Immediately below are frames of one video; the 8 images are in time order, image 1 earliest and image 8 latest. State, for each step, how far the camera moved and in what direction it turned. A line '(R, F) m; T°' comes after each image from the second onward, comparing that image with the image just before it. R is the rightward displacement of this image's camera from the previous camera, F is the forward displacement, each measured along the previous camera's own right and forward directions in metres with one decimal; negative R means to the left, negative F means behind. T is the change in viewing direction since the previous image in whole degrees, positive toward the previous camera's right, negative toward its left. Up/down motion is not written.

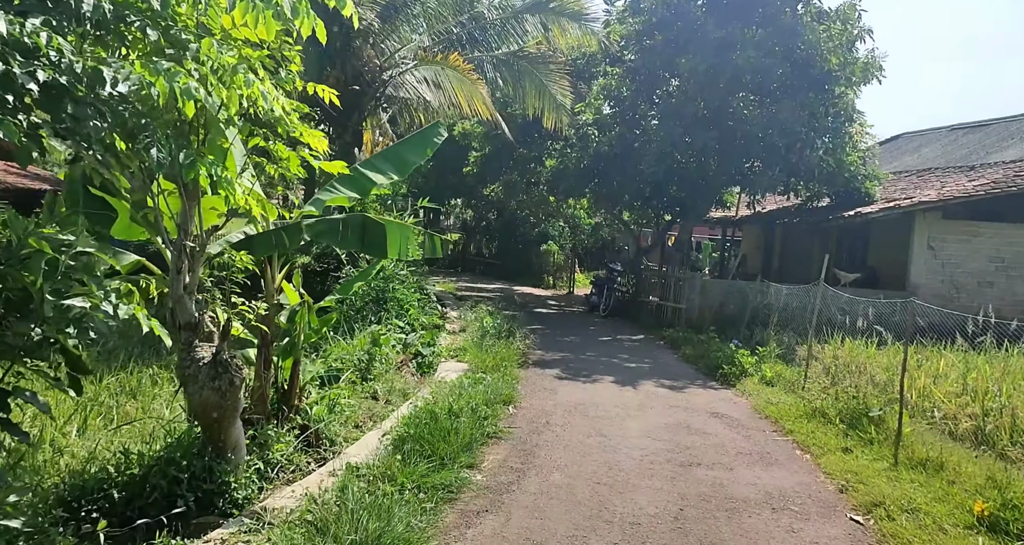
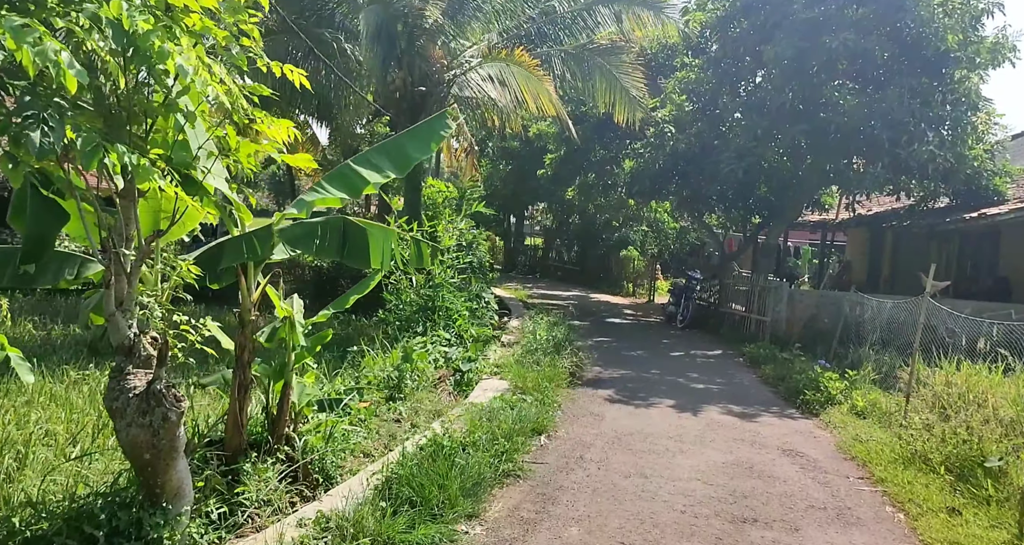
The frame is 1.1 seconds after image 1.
(+0.4, +0.7) m; -8°
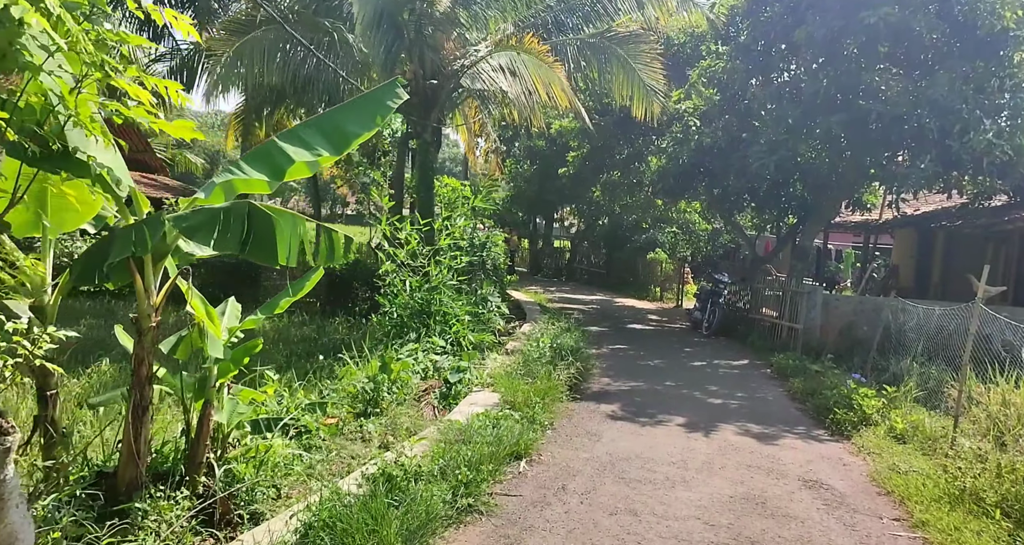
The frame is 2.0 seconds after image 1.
(+0.4, +0.6) m; -3°
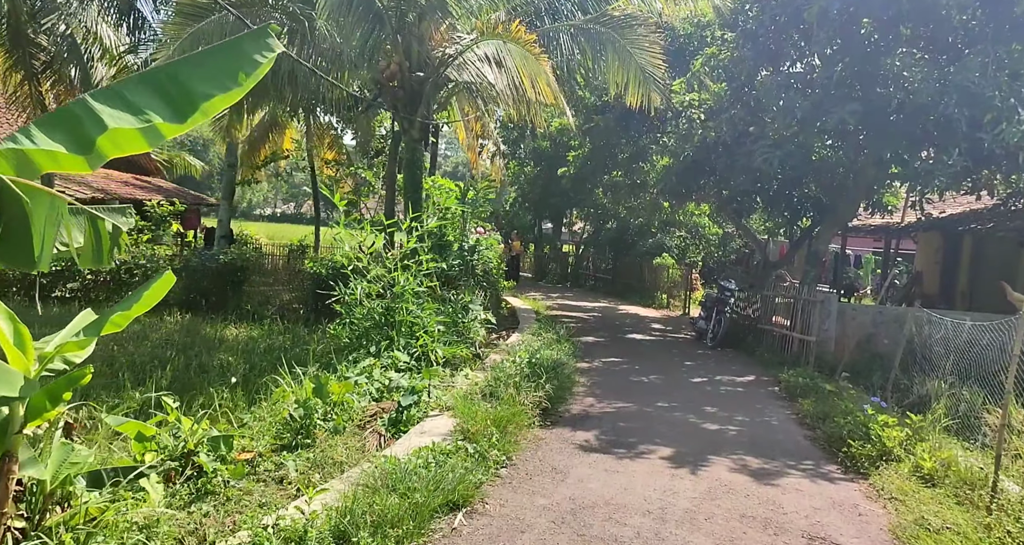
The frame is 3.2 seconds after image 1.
(+0.4, +0.8) m; -1°
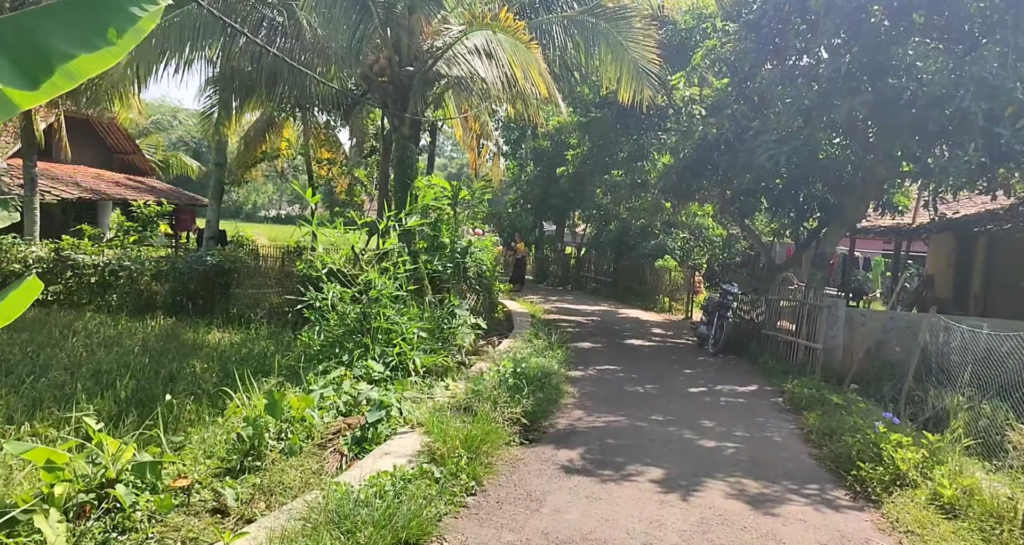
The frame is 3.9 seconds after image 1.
(+0.2, +0.4) m; -1°
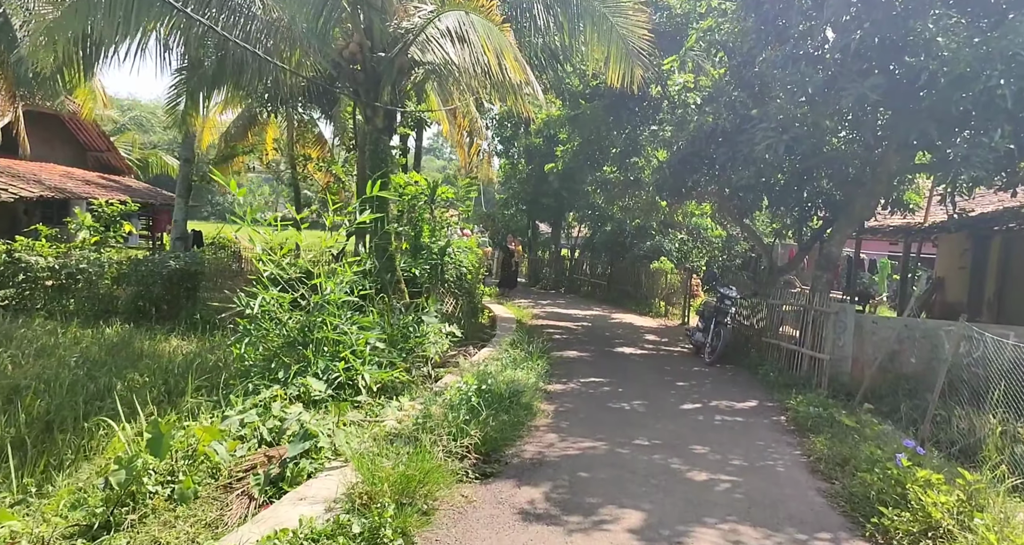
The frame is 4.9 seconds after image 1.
(+0.3, +0.8) m; 0°
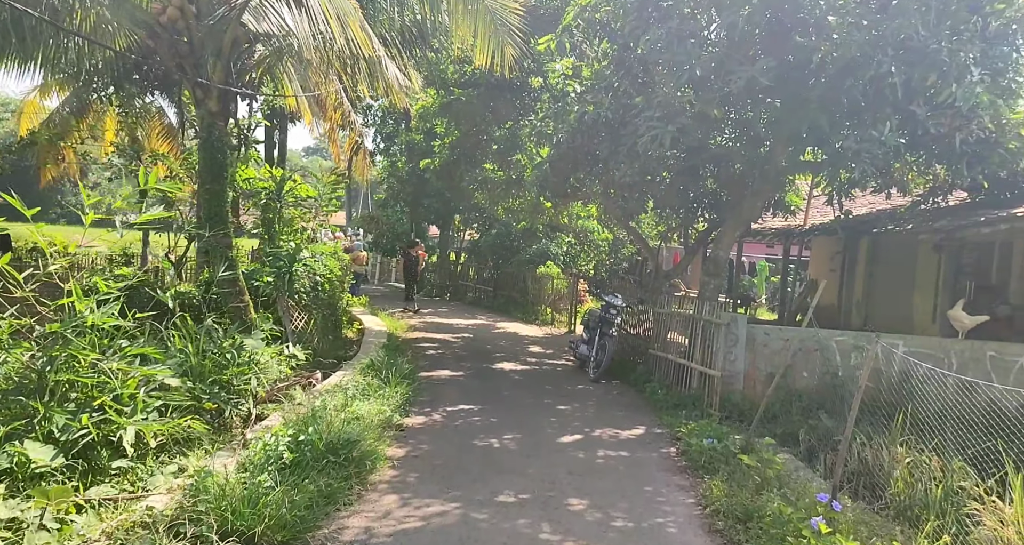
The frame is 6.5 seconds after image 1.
(+0.4, +1.1) m; +9°
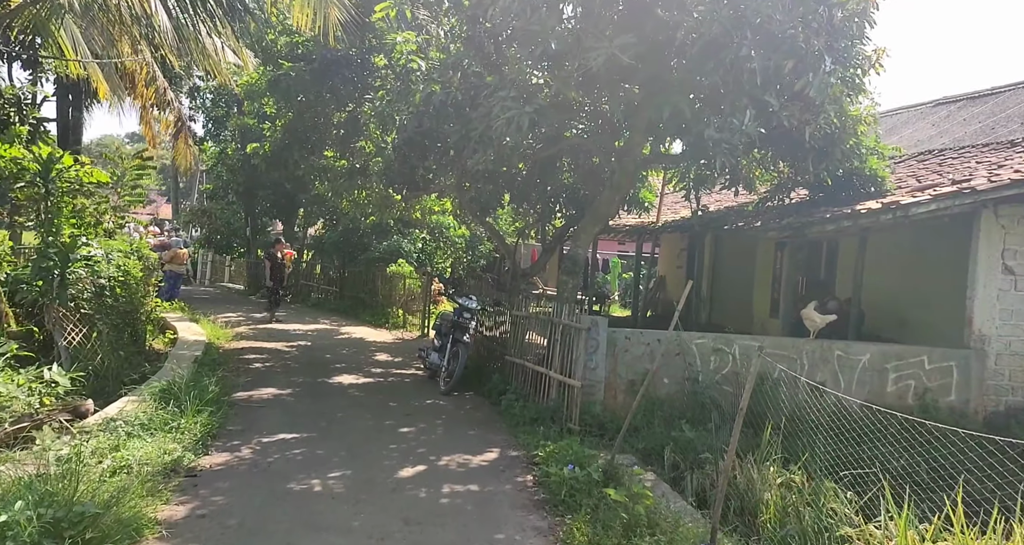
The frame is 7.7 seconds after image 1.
(+0.2, +0.9) m; +11°
